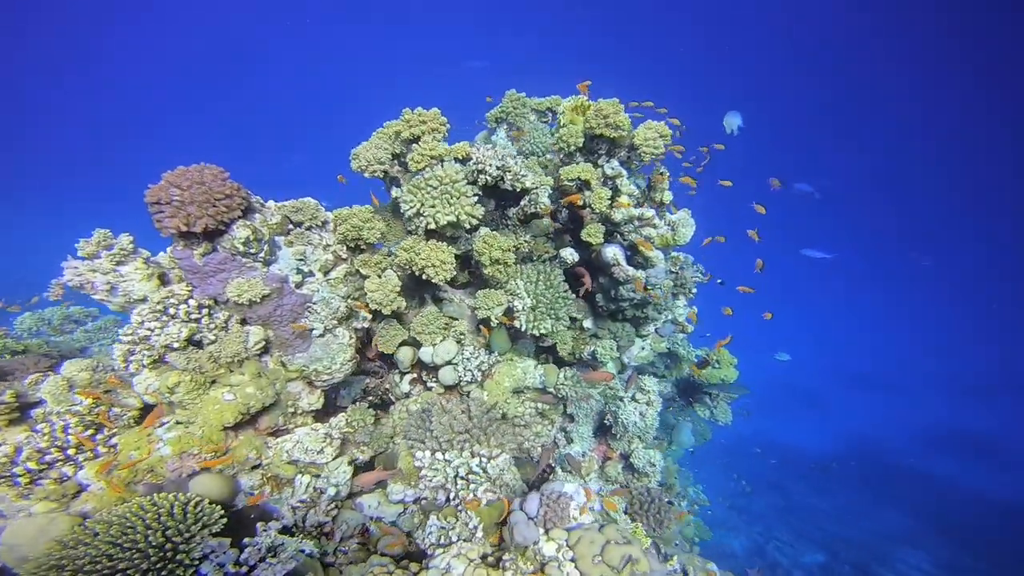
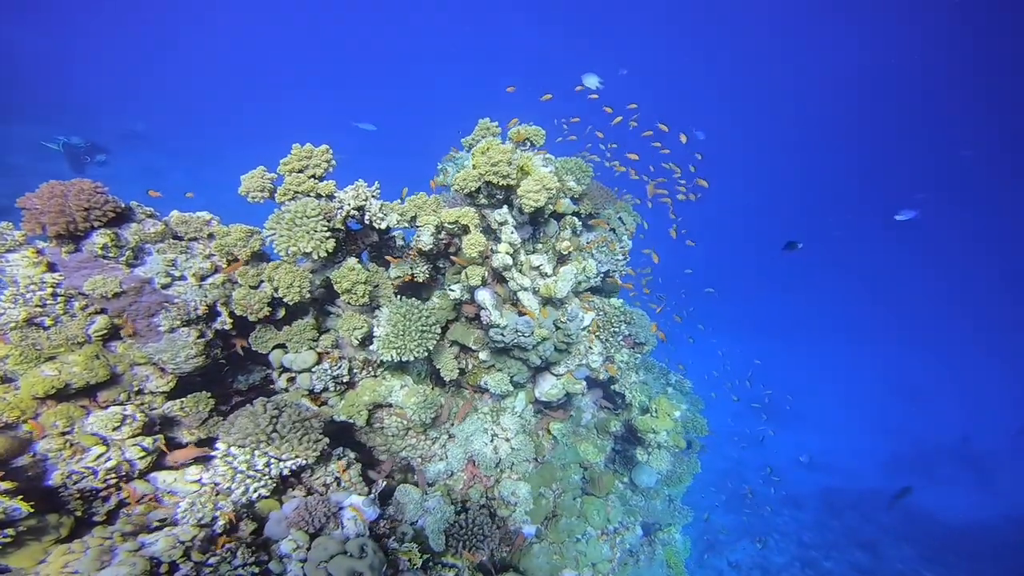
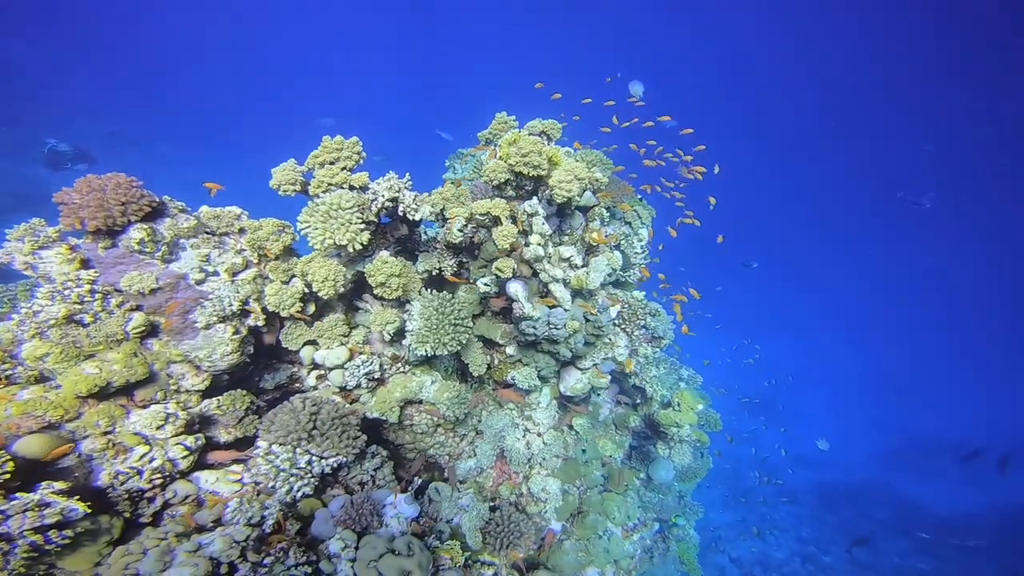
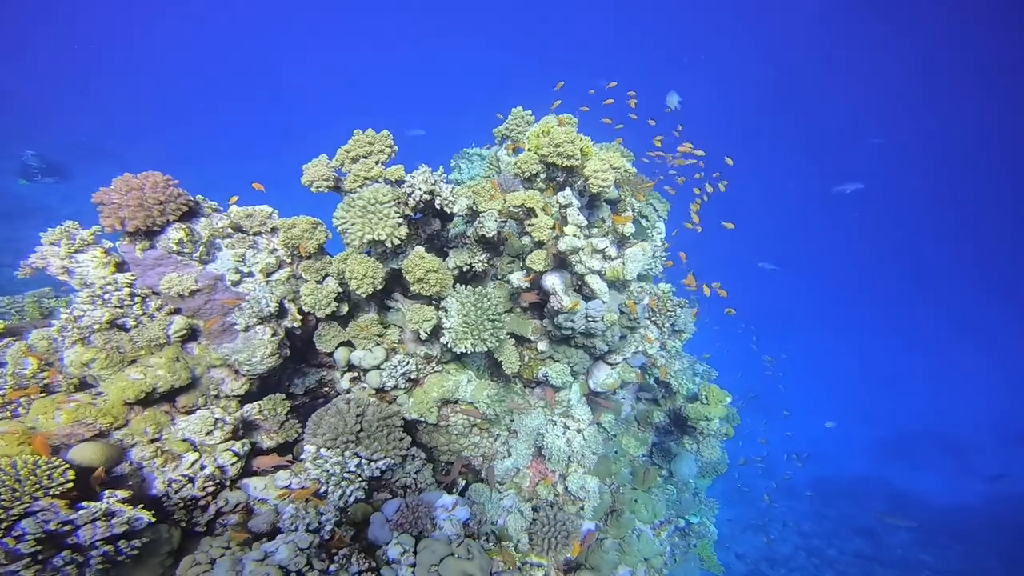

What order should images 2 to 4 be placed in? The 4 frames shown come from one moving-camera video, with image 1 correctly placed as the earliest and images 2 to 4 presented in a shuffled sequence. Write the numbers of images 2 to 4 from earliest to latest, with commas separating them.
4, 3, 2
